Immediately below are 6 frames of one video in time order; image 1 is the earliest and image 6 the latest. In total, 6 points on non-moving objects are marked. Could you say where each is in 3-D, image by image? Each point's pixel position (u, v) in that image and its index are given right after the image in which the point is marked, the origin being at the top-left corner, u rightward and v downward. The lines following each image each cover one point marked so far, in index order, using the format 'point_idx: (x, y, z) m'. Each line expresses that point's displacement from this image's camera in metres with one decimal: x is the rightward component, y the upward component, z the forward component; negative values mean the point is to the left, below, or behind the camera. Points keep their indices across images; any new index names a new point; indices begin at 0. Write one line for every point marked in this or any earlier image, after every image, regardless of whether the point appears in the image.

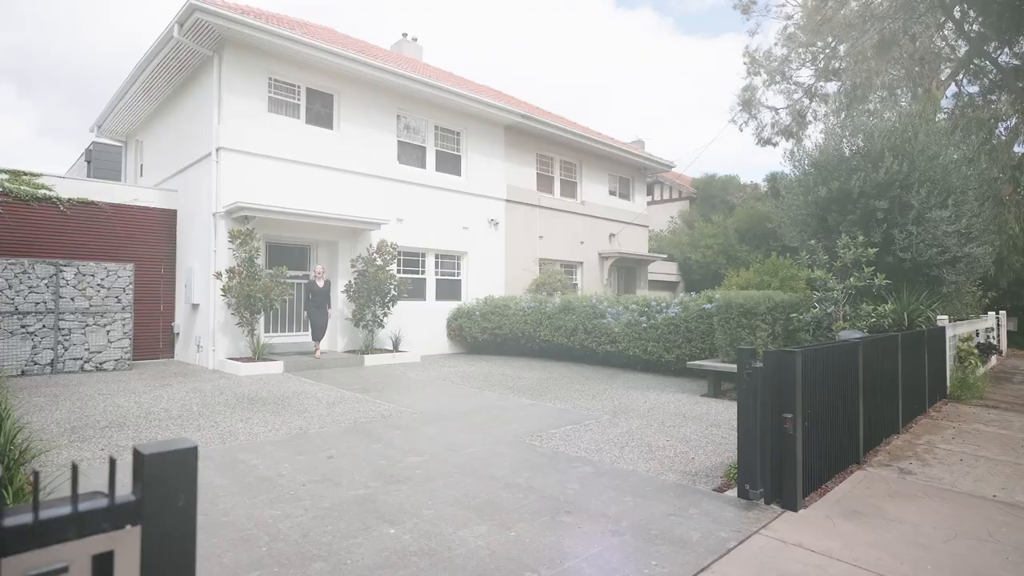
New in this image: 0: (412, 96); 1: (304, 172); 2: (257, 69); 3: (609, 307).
0: (-2.4, +4.5, +13.4) m
1: (-4.3, +2.4, +11.4) m
2: (-4.9, +4.2, +10.9) m
3: (+2.0, -0.4, +11.4) m
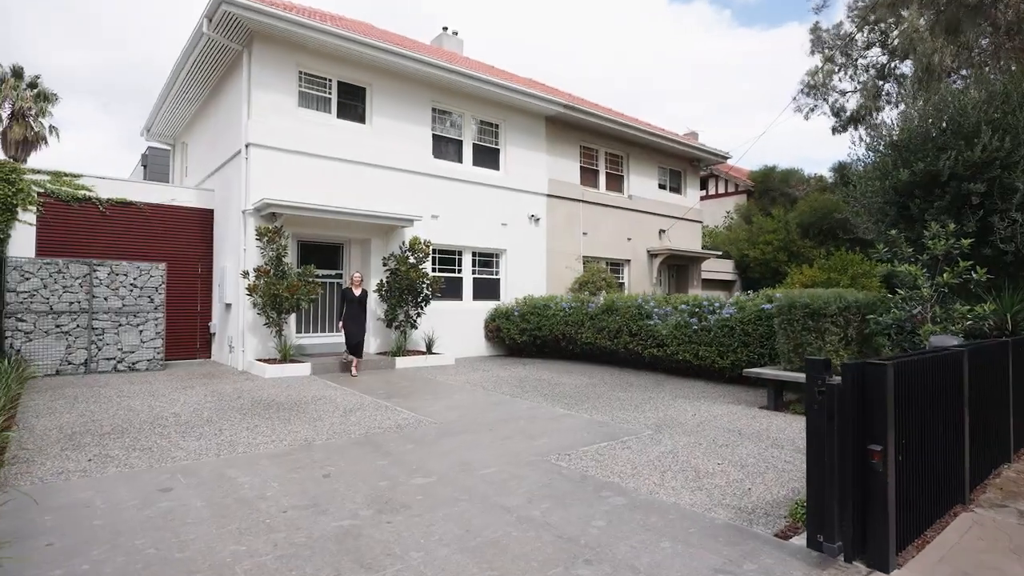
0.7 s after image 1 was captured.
0: (-1.4, +4.6, +12.8) m
1: (-3.5, +2.4, +11.1) m
2: (-4.2, +4.2, +10.6) m
3: (+2.7, -0.4, +10.4) m
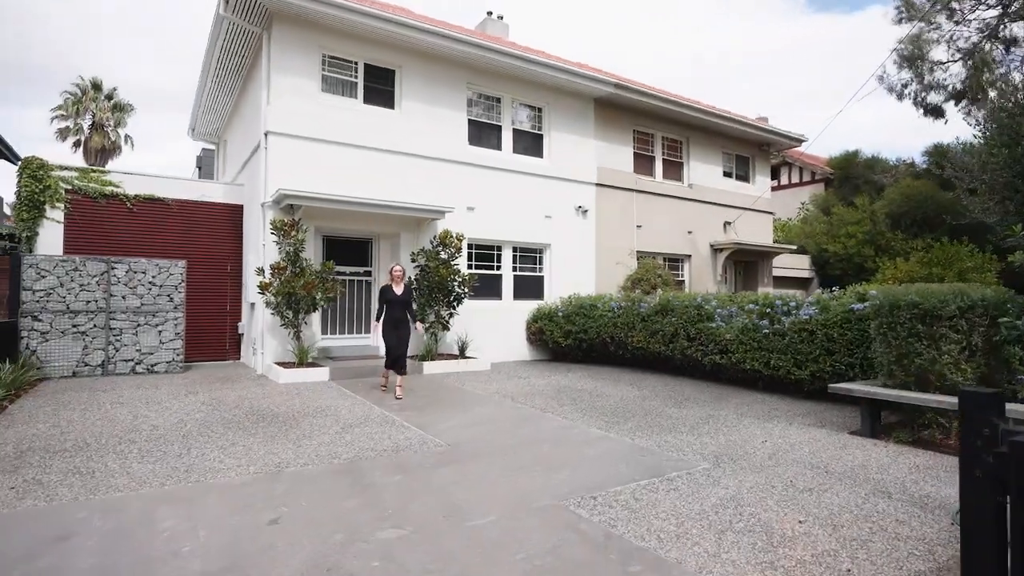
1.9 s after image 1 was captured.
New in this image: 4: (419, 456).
0: (-0.6, +4.6, +11.8) m
1: (-2.8, +2.4, +10.3) m
2: (-3.6, +4.3, +9.9) m
3: (+3.3, -0.3, +9.0) m
4: (-0.8, -1.5, +4.9) m
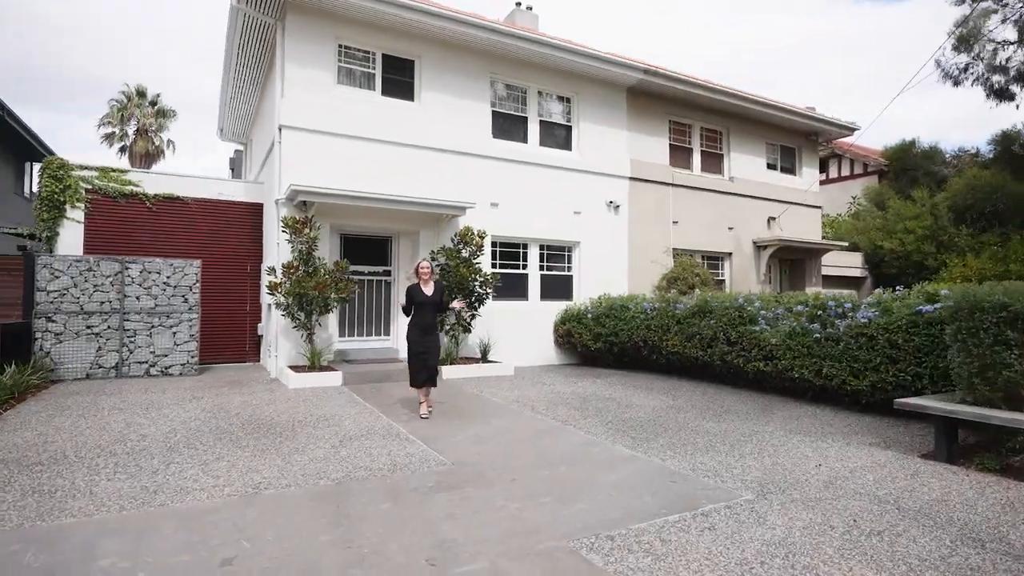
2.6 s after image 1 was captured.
0: (0.0, +4.6, +11.2) m
1: (-2.4, +2.4, +9.9) m
2: (-3.2, +4.3, +9.5) m
3: (+3.6, -0.3, +8.1) m
4: (-0.7, -1.5, +4.4) m
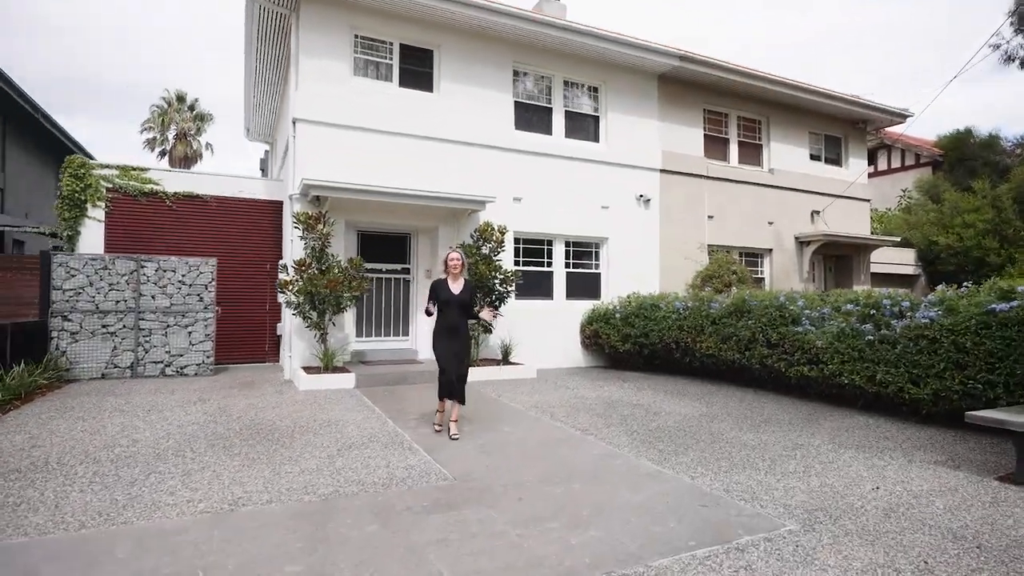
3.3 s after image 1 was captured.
0: (+0.4, +4.6, +10.7) m
1: (-2.0, +2.4, +9.5) m
2: (-2.8, +4.3, +9.2) m
3: (+3.9, -0.3, +7.4) m
4: (-0.7, -1.4, +3.9) m
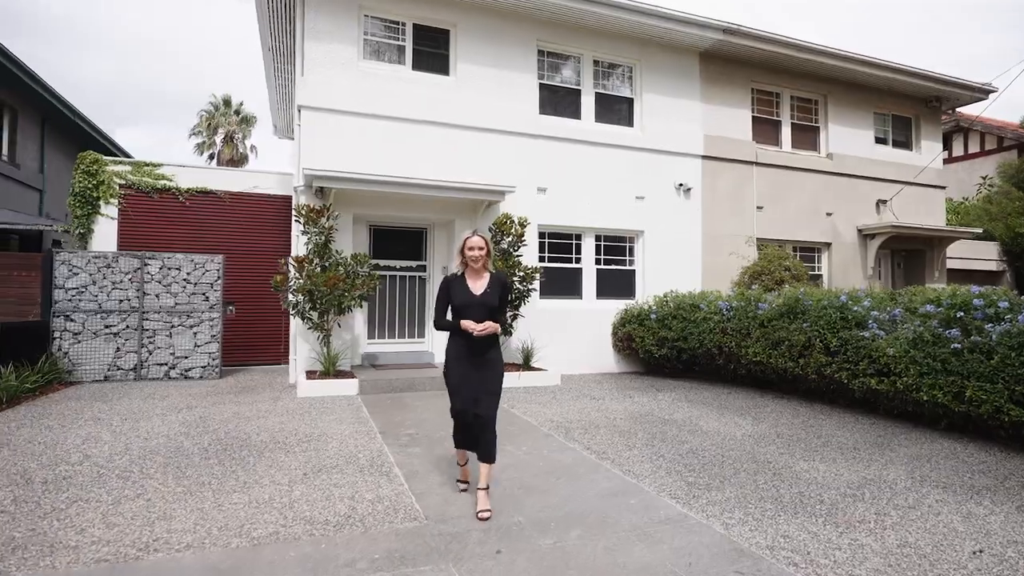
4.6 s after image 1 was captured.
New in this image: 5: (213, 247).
0: (+0.8, +4.7, +9.8) m
1: (-1.7, +2.5, +8.8) m
2: (-2.5, +4.3, +8.6) m
3: (+4.0, -0.2, +6.3) m
4: (-0.8, -1.4, +3.2) m
5: (-5.4, +0.8, +10.5) m
